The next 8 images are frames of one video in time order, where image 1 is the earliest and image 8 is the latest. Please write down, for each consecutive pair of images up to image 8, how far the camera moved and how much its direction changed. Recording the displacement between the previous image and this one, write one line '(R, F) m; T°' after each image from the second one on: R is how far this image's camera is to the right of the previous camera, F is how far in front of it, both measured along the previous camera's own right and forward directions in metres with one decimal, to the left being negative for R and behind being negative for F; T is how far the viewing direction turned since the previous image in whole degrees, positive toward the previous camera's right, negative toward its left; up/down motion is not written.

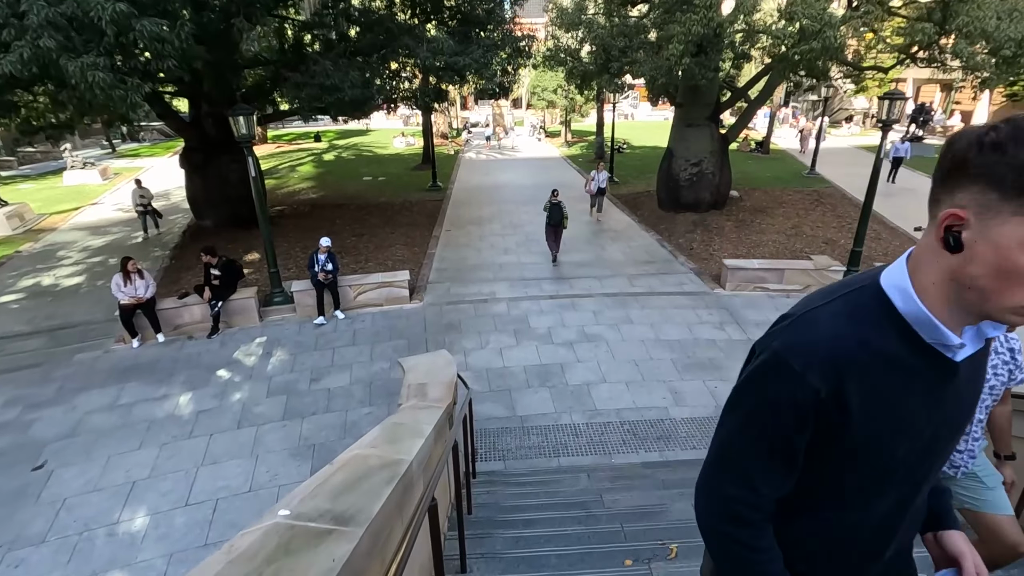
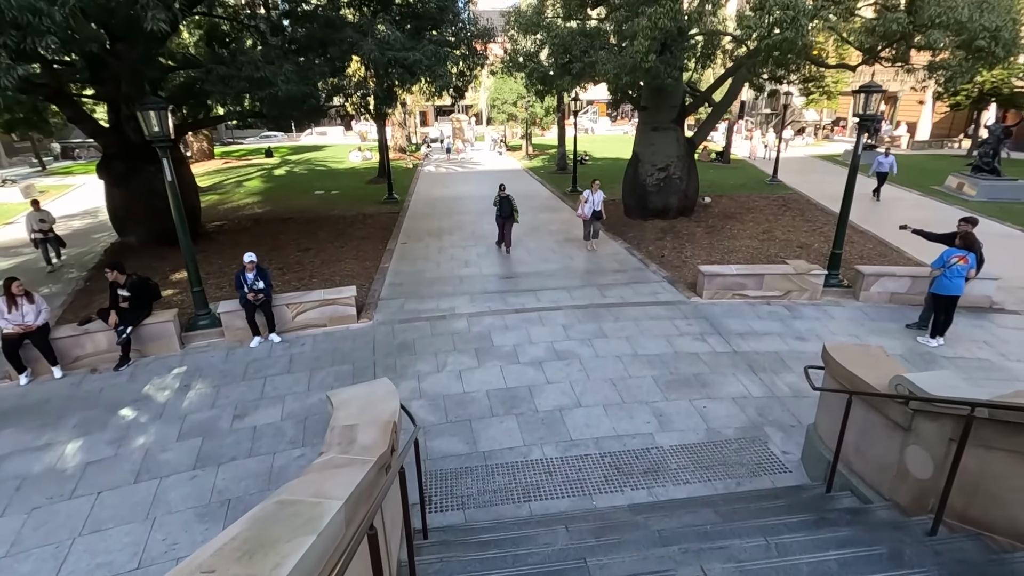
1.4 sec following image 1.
(+0.1, +0.9) m; +4°
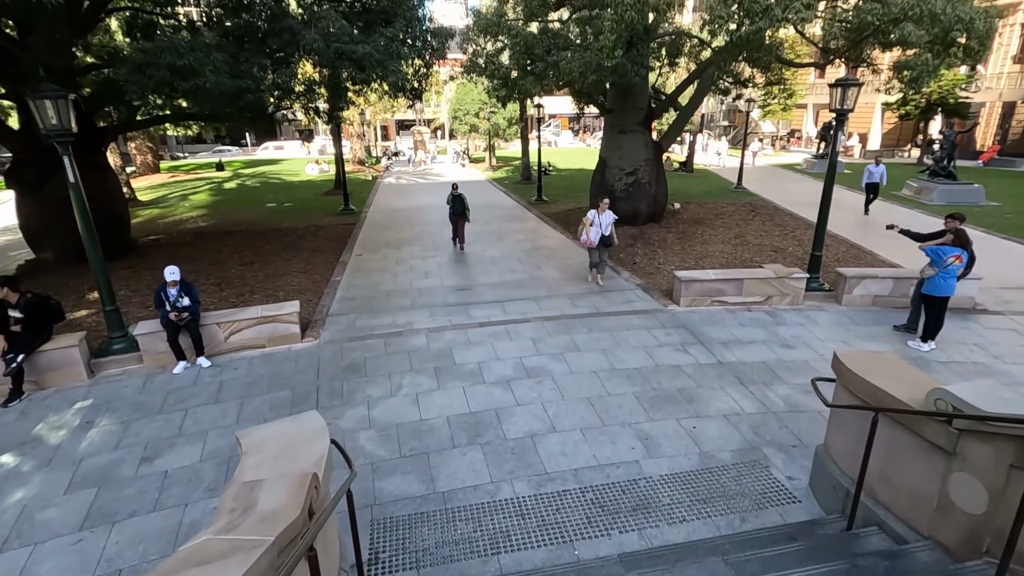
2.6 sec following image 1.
(0.0, +0.8) m; +4°
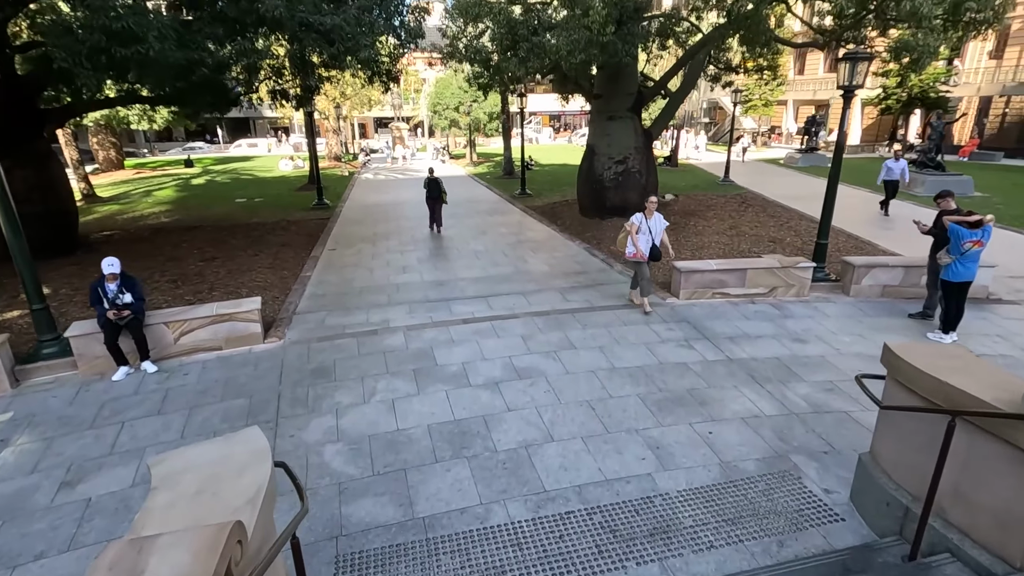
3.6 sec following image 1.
(-0.1, +0.7) m; +2°
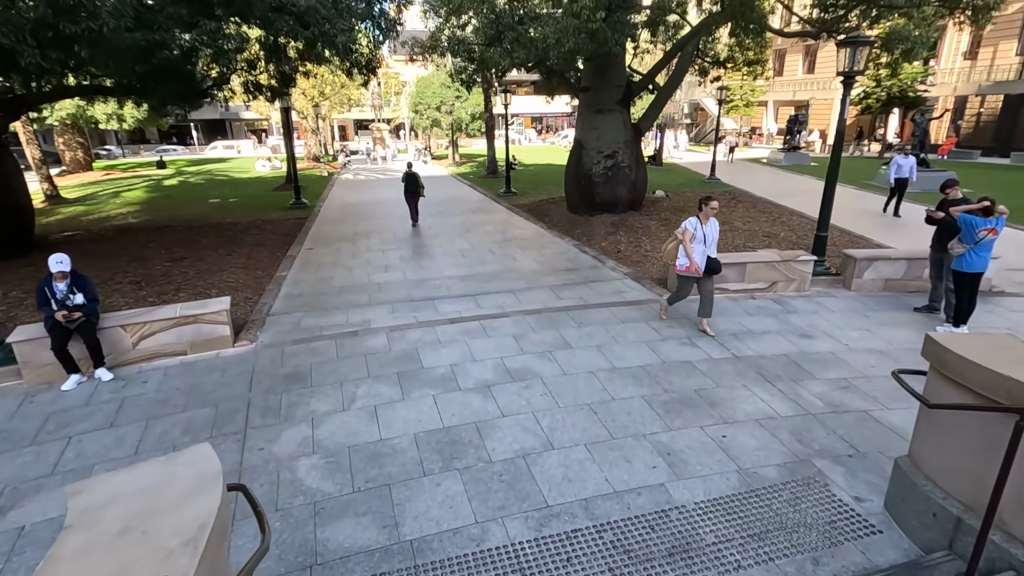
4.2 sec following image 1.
(-0.1, +0.4) m; +2°
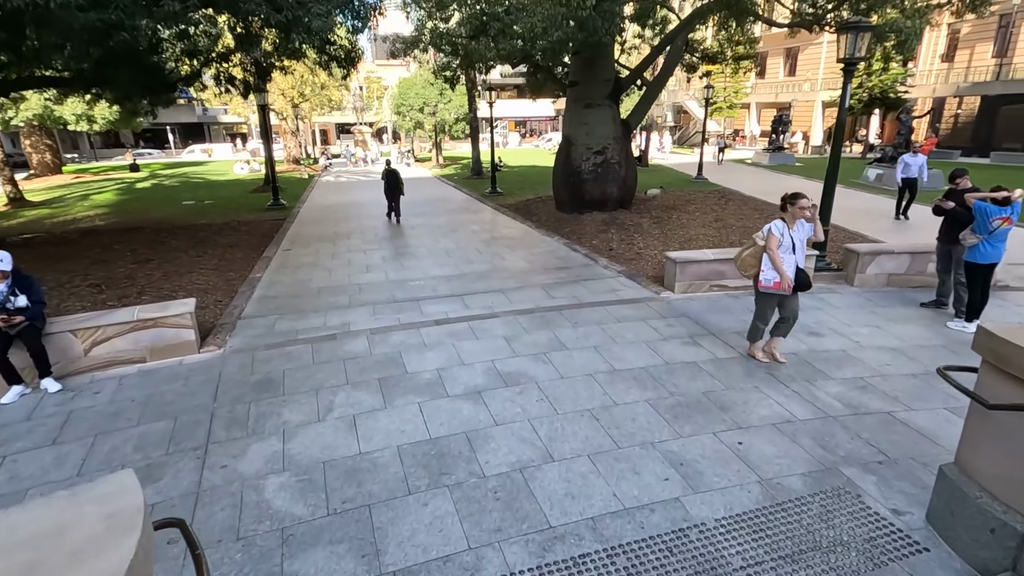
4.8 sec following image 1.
(-0.1, +0.4) m; +2°
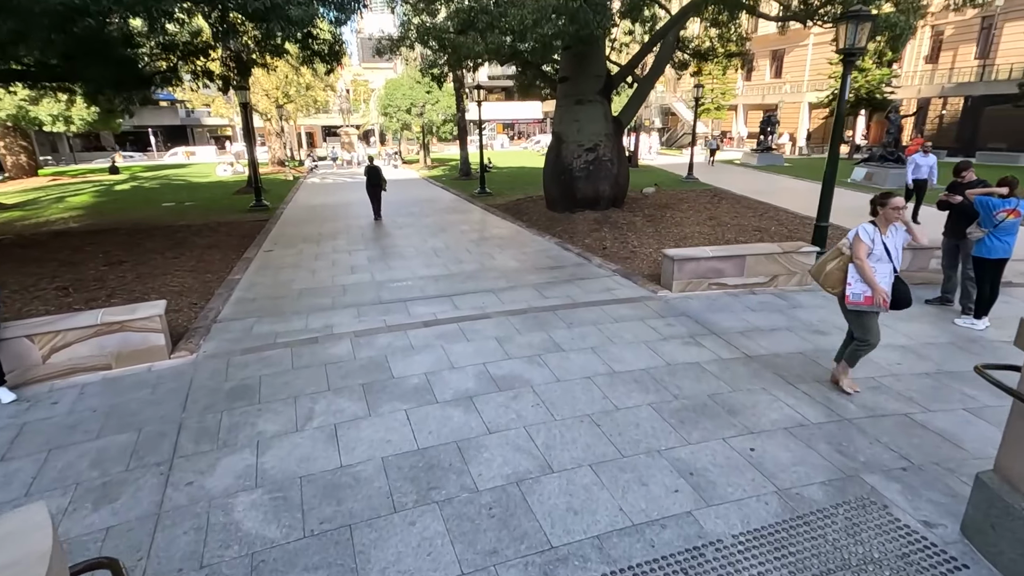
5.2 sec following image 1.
(0.0, +0.3) m; +1°
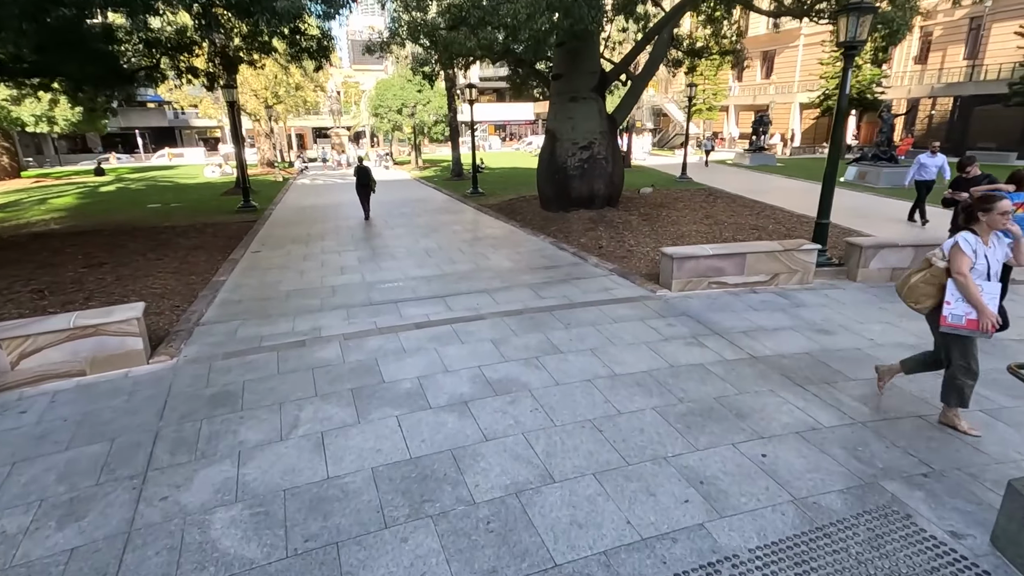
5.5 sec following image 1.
(0.0, +0.2) m; +1°
